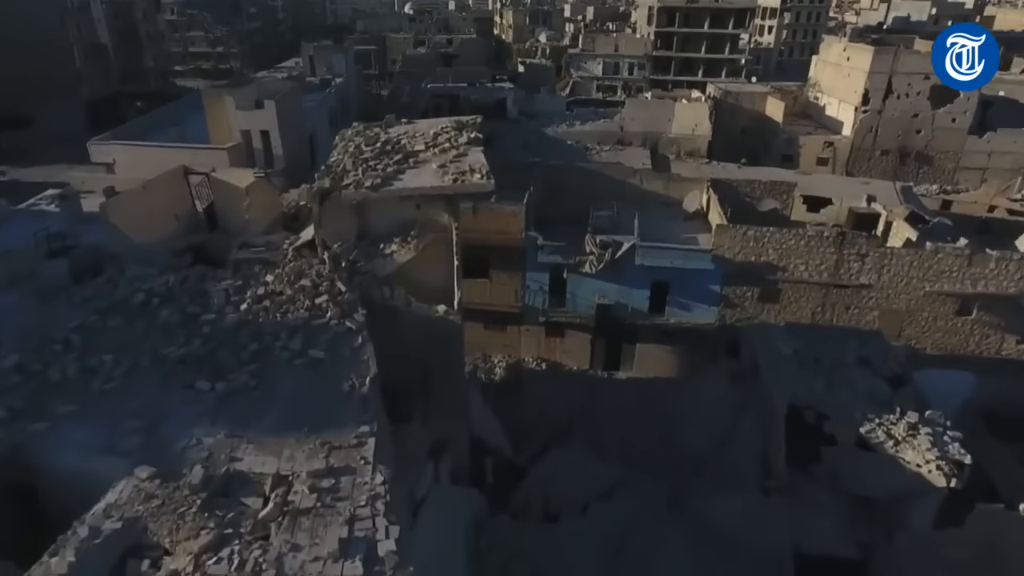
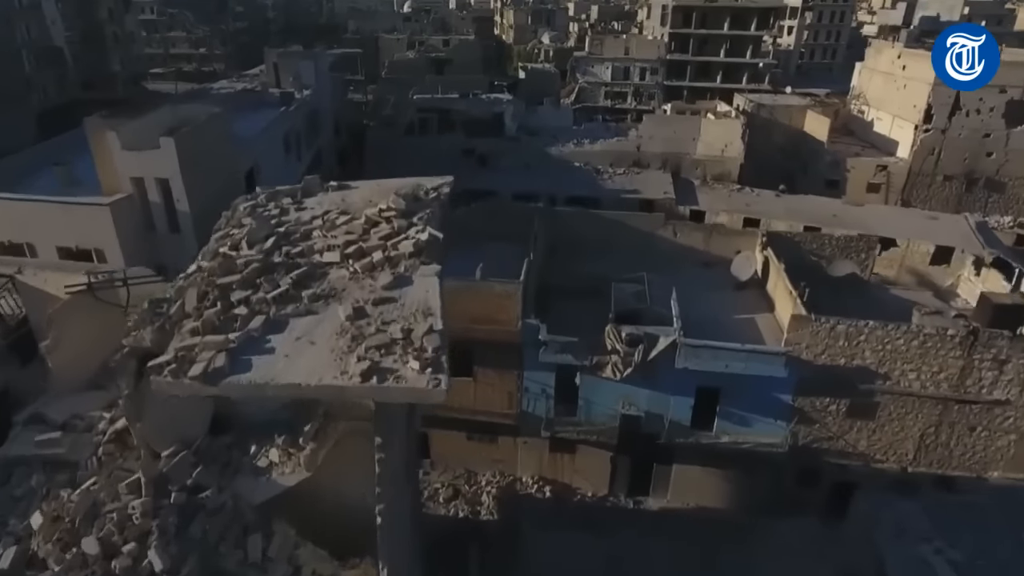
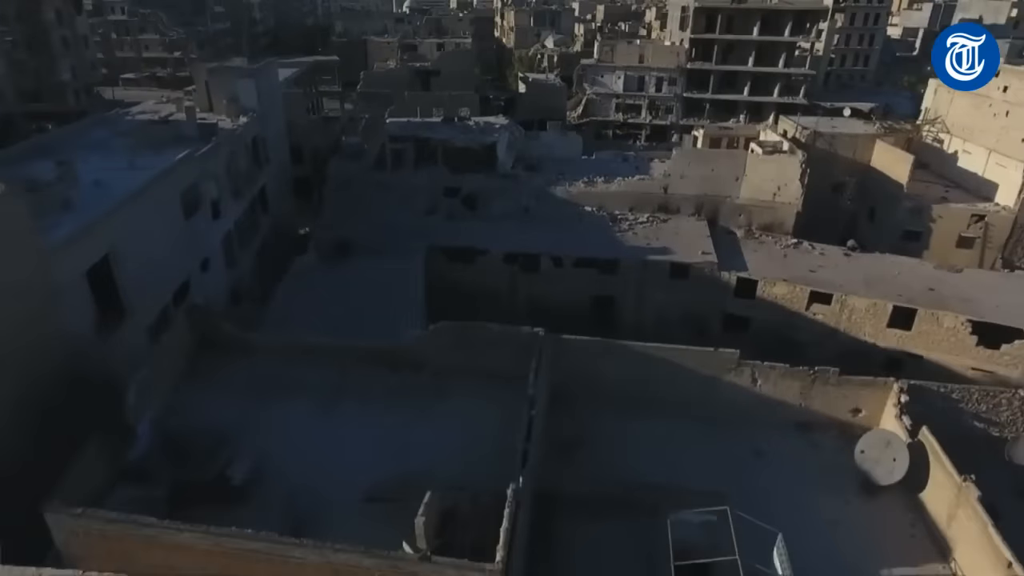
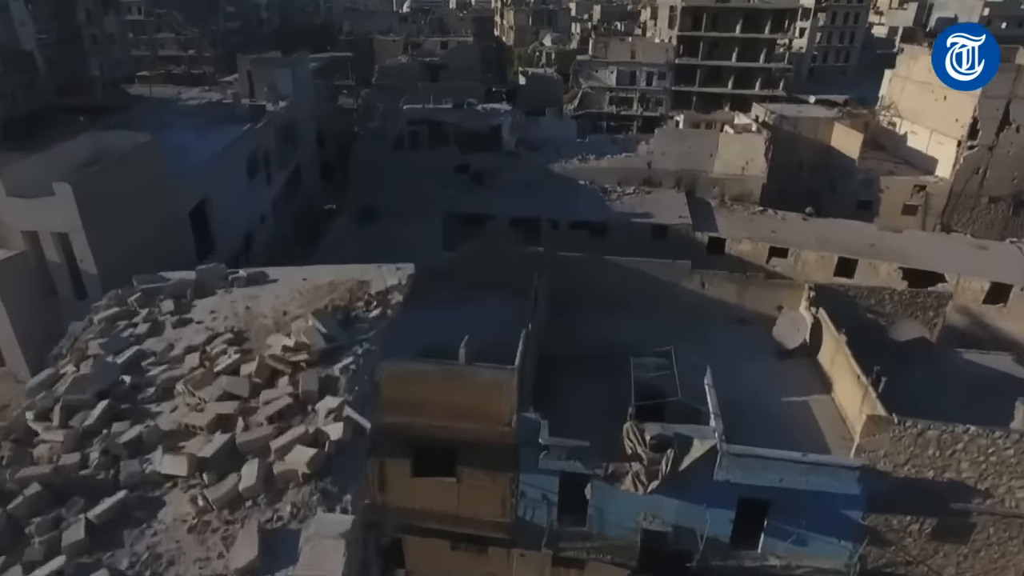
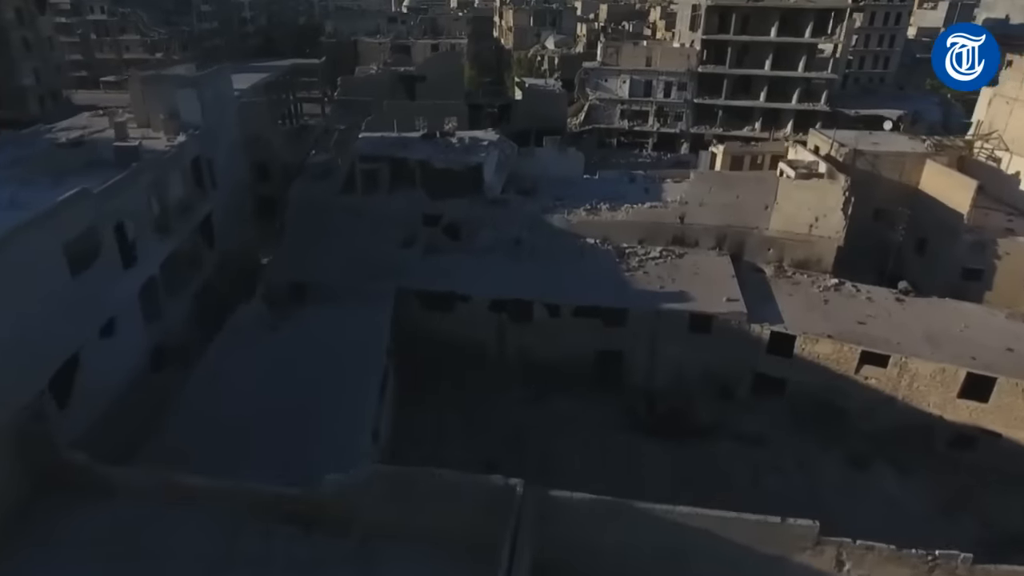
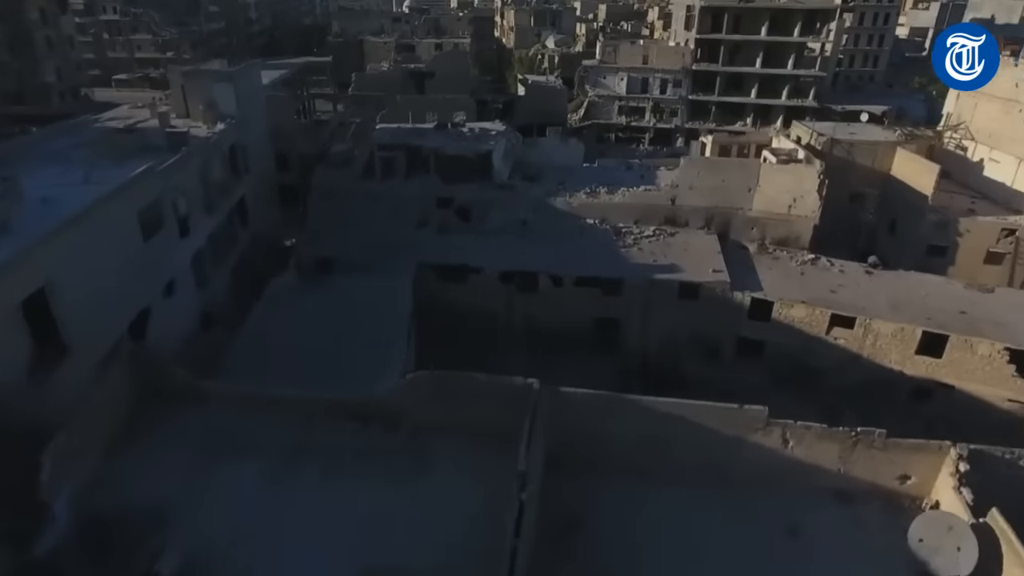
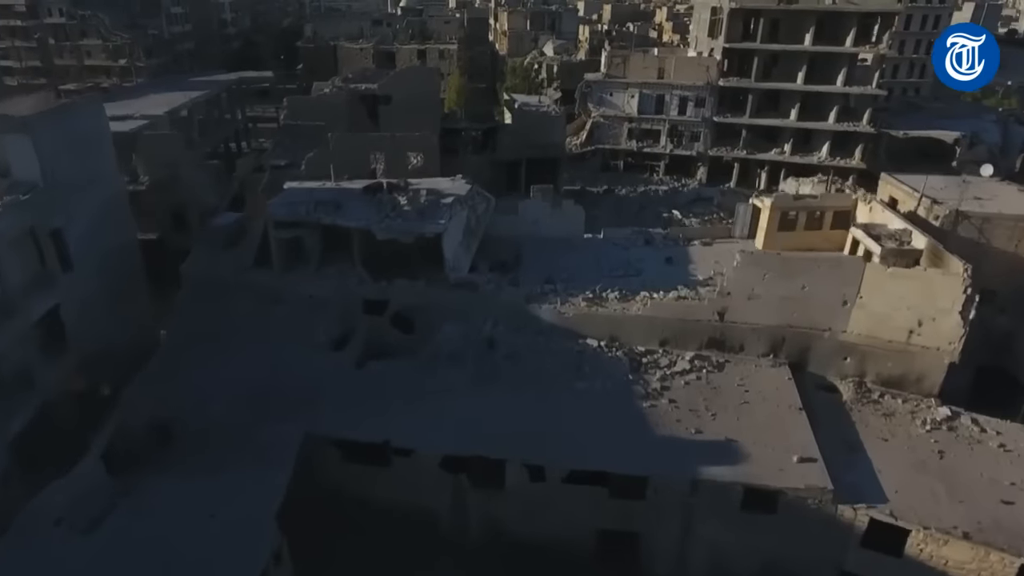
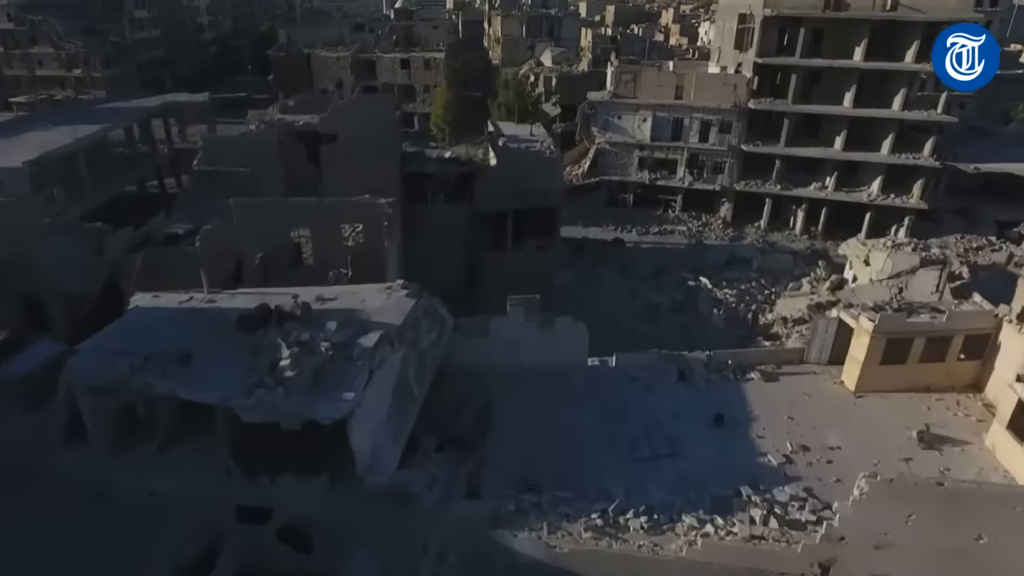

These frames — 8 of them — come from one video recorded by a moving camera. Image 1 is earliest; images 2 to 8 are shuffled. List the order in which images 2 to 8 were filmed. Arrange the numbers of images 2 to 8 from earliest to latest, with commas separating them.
2, 4, 3, 6, 5, 7, 8
